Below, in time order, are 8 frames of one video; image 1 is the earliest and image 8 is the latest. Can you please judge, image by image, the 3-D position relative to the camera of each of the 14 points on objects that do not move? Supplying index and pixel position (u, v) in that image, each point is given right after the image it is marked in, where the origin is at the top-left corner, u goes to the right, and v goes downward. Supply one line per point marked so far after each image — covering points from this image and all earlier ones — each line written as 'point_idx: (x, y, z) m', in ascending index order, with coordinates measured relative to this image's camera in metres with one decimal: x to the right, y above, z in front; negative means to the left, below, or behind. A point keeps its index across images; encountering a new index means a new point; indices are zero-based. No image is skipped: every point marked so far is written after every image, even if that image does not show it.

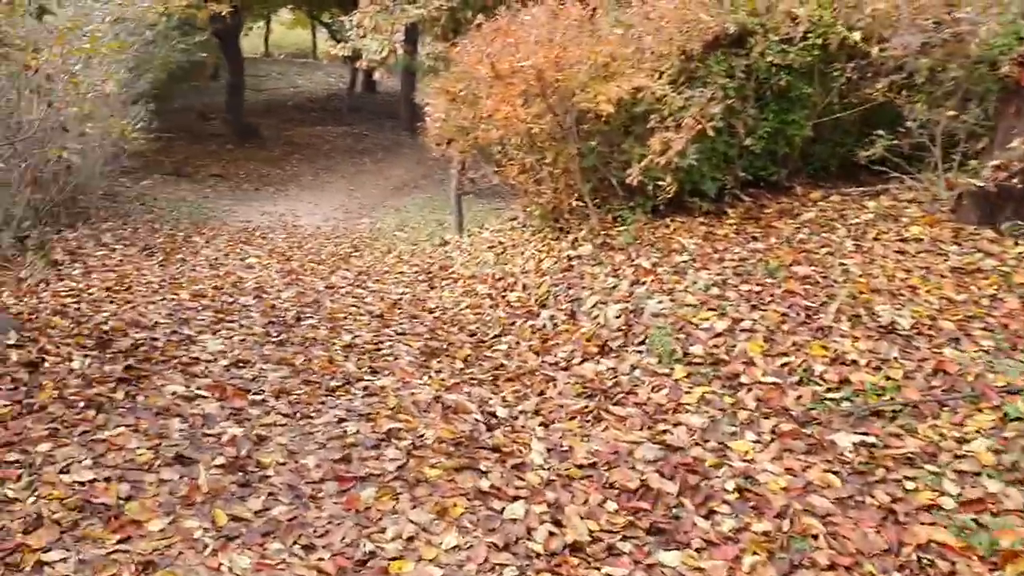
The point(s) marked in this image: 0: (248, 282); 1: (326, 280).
0: (-1.8, 0.0, +6.9) m
1: (-1.4, +0.1, +7.5) m
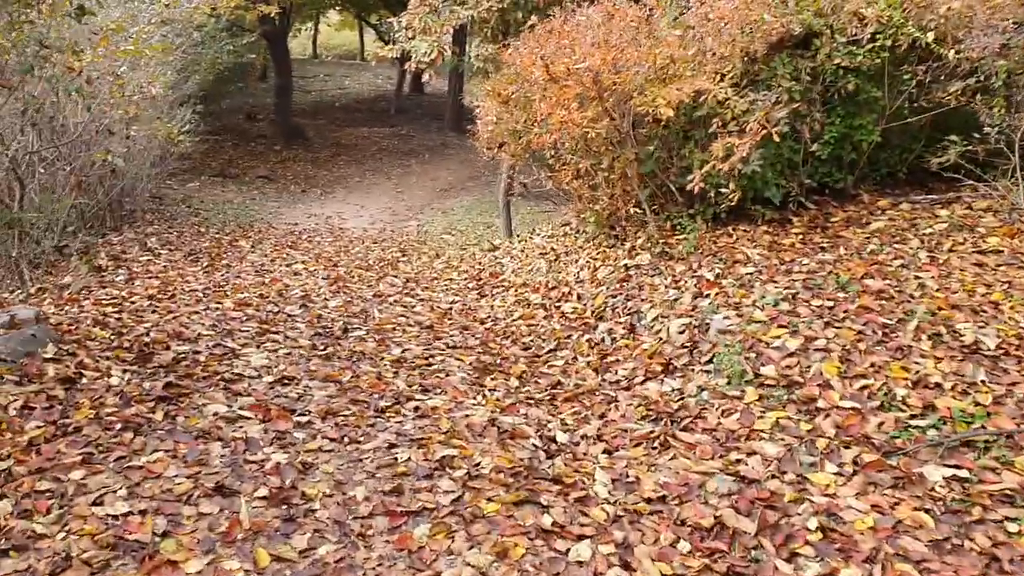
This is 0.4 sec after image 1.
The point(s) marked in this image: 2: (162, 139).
0: (-1.5, 0.0, +6.8) m
1: (-1.0, 0.0, +7.3) m
2: (-3.5, +1.5, +10.0) m
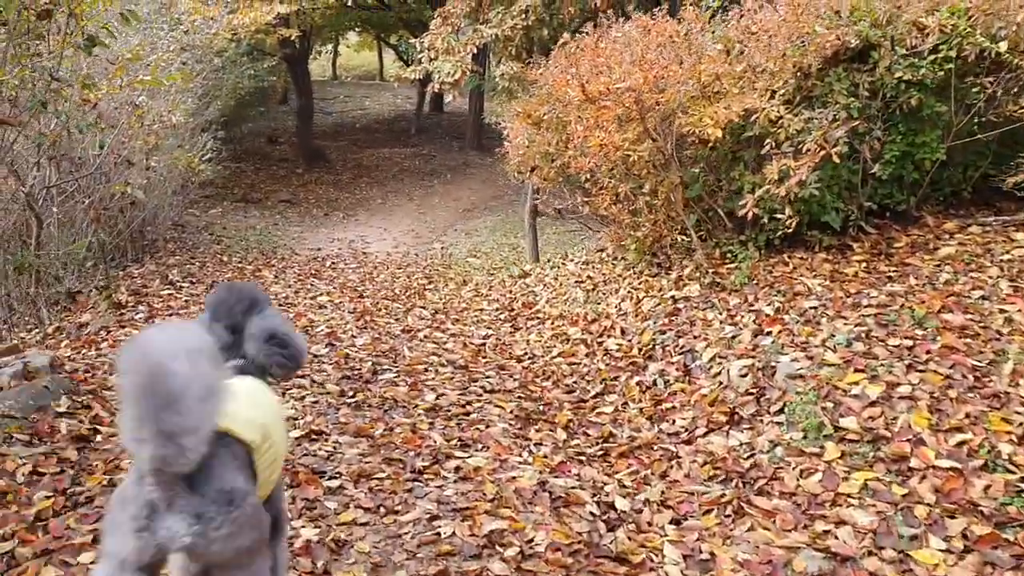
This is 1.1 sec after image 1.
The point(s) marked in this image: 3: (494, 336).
0: (-1.2, -0.2, +6.4) m
1: (-0.8, -0.2, +6.9) m
2: (-3.2, +1.2, +9.7) m
3: (-0.1, -0.3, +6.4) m
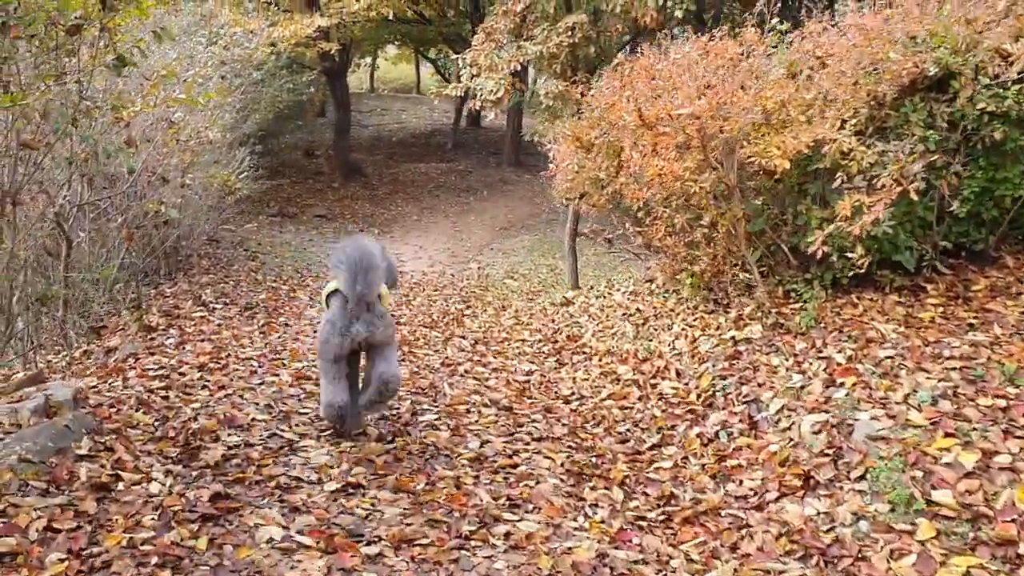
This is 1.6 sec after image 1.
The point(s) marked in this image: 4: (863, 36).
0: (-0.9, -0.4, +6.1) m
1: (-0.5, -0.4, +6.6) m
2: (-2.8, +1.0, +9.5) m
3: (+0.2, -0.5, +6.1) m
4: (+1.9, +1.3, +5.4) m
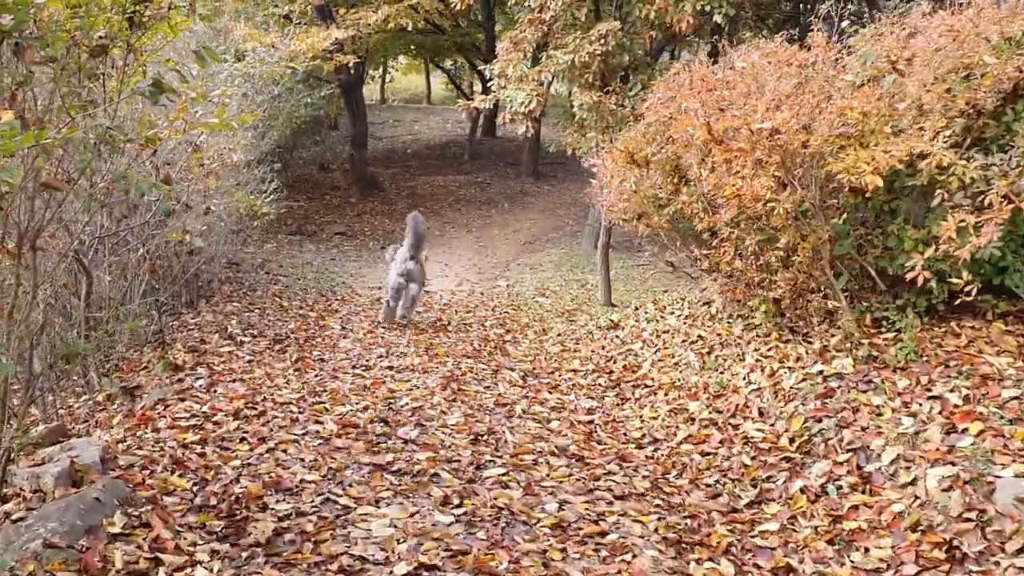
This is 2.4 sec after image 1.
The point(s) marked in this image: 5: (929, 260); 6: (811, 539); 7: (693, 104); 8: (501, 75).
0: (-0.6, -0.6, +5.6) m
1: (-0.1, -0.6, +6.1) m
2: (-2.5, +0.7, +9.1) m
3: (+0.5, -0.7, +5.6) m
4: (+2.1, +1.2, +4.9) m
5: (+2.0, +0.1, +4.8) m
6: (+1.1, -0.9, +3.6) m
7: (+1.0, +1.1, +5.8) m
8: (-0.1, +2.4, +11.3) m
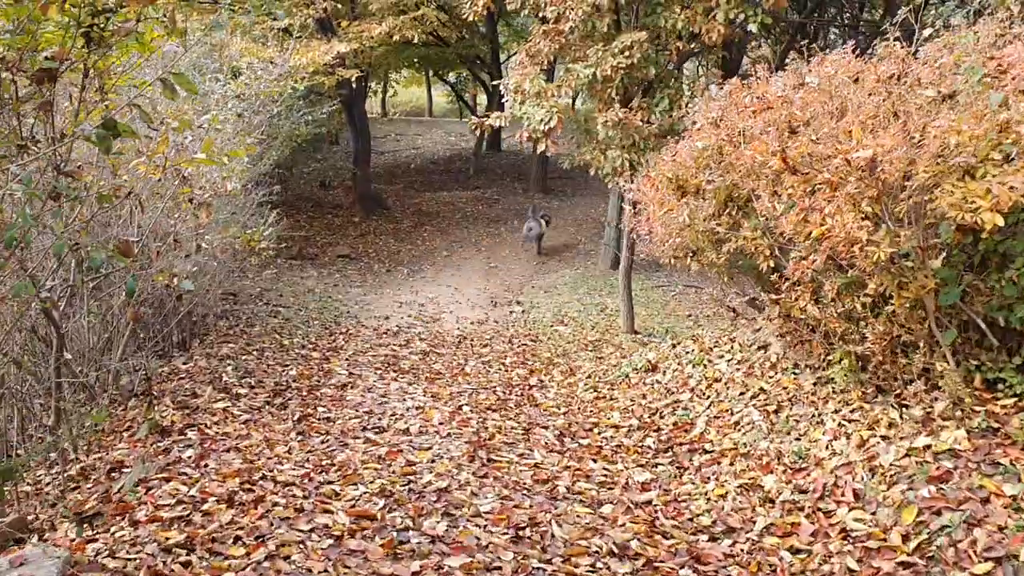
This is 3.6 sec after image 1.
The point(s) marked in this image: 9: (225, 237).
0: (-0.4, -0.9, +4.8) m
1: (+0.1, -0.9, +5.3) m
2: (-2.3, +0.4, +8.3) m
3: (+0.7, -0.9, +4.8) m
4: (+2.3, +1.0, +4.1) m
5: (+2.2, -0.1, +4.0) m
6: (+1.2, -1.1, +2.8) m
7: (+1.2, +0.8, +5.1) m
8: (0.0, +2.1, +10.5) m
9: (-2.2, +0.4, +7.8) m
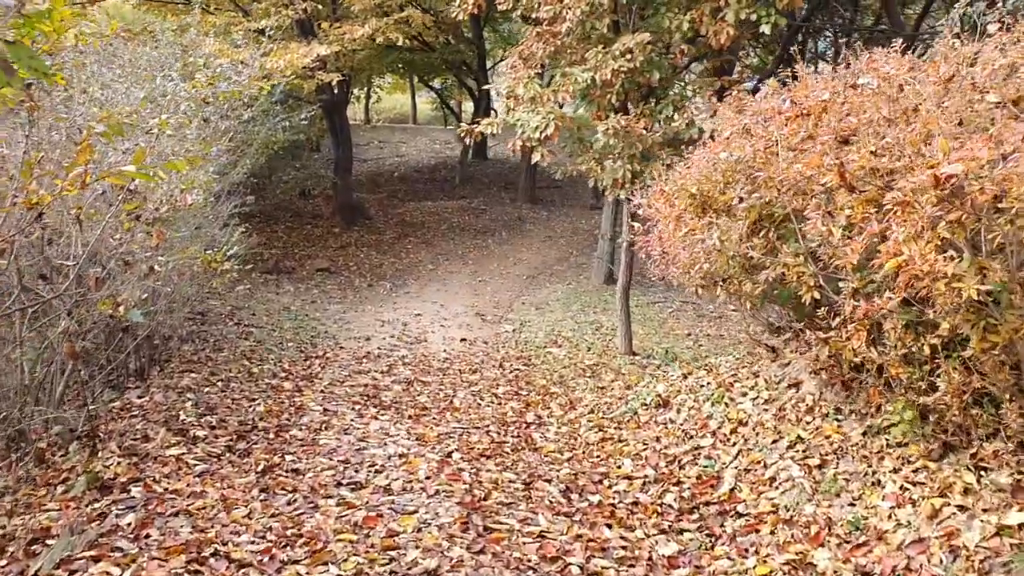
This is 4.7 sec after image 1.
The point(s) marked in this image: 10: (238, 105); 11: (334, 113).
0: (-0.4, -1.0, +4.0) m
1: (+0.1, -1.0, +4.6) m
2: (-2.3, +0.2, +7.5) m
3: (+0.7, -1.1, +4.1) m
4: (+2.3, +0.8, +3.4) m
5: (+2.2, -0.2, +3.3) m
6: (+1.3, -1.3, +2.0) m
7: (+1.2, +0.7, +4.3) m
8: (0.0, +1.9, +9.7) m
9: (-2.3, +0.2, +7.0) m
10: (-2.7, +1.8, +10.0) m
11: (-3.2, +3.1, +17.8) m
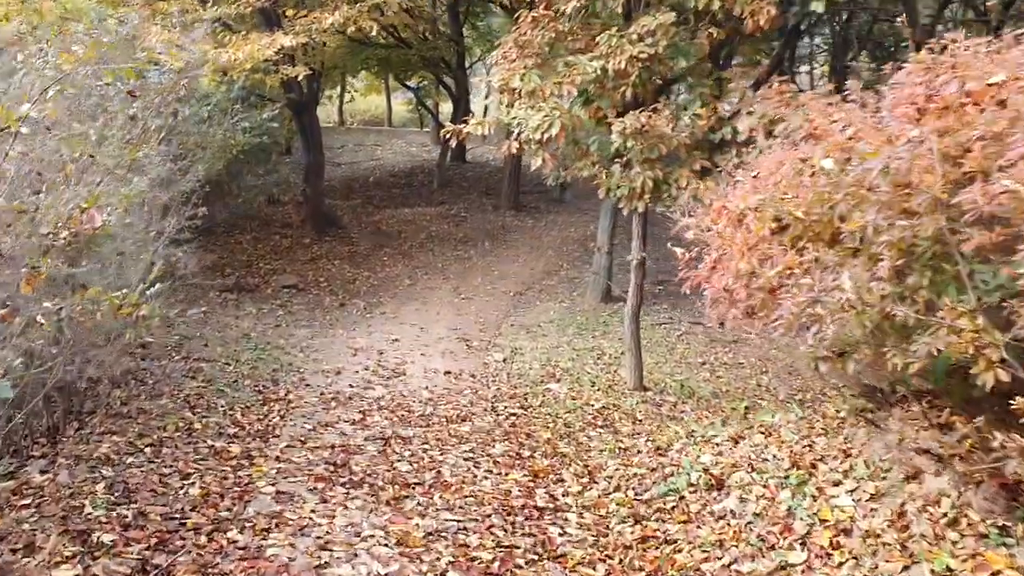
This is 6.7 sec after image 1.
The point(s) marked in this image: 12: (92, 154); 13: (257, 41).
0: (-0.3, -1.3, +2.5) m
1: (+0.2, -1.2, +3.1) m
2: (-2.3, 0.0, +5.9) m
3: (+0.8, -1.3, +2.6) m
4: (+2.5, +0.6, +1.9) m
5: (+2.3, -0.5, +1.8) m
6: (+1.4, -1.5, +0.6) m
7: (+1.3, +0.4, +2.9) m
8: (-0.1, +1.6, +8.3) m
9: (-2.2, 0.0, +5.5) m
10: (-2.8, +1.6, +8.5) m
11: (-3.4, +2.9, +16.2) m
12: (-2.2, +0.7, +5.5) m
13: (-2.9, +2.8, +11.4) m
